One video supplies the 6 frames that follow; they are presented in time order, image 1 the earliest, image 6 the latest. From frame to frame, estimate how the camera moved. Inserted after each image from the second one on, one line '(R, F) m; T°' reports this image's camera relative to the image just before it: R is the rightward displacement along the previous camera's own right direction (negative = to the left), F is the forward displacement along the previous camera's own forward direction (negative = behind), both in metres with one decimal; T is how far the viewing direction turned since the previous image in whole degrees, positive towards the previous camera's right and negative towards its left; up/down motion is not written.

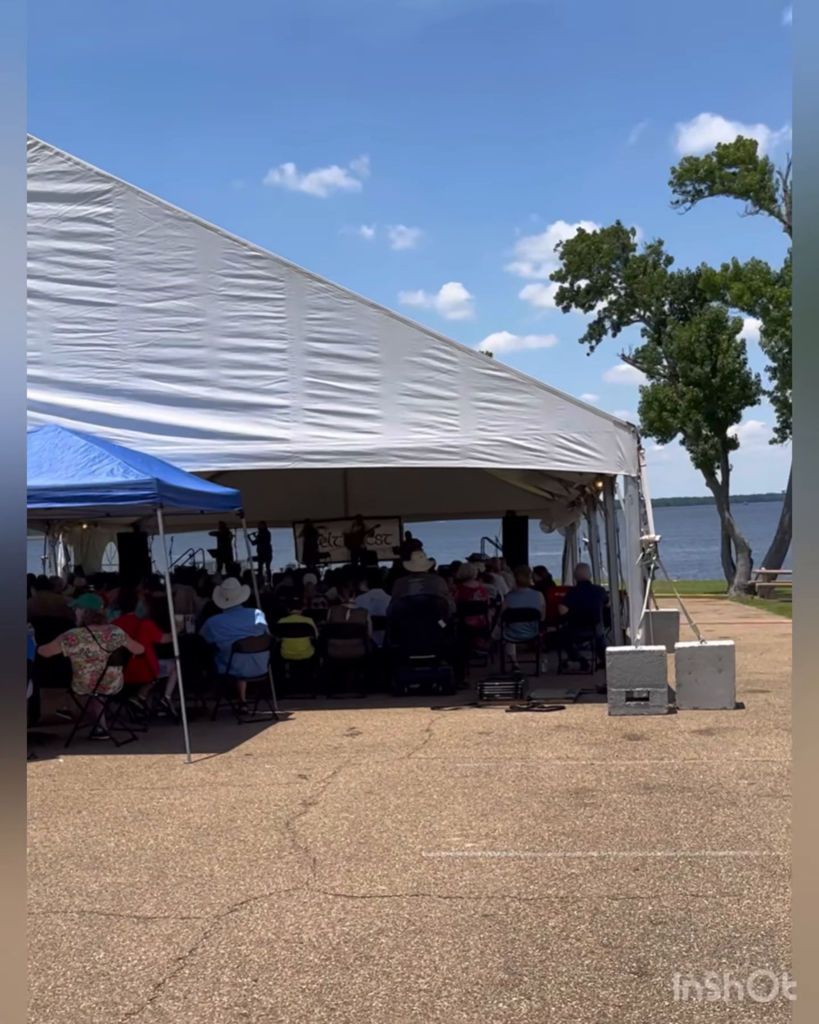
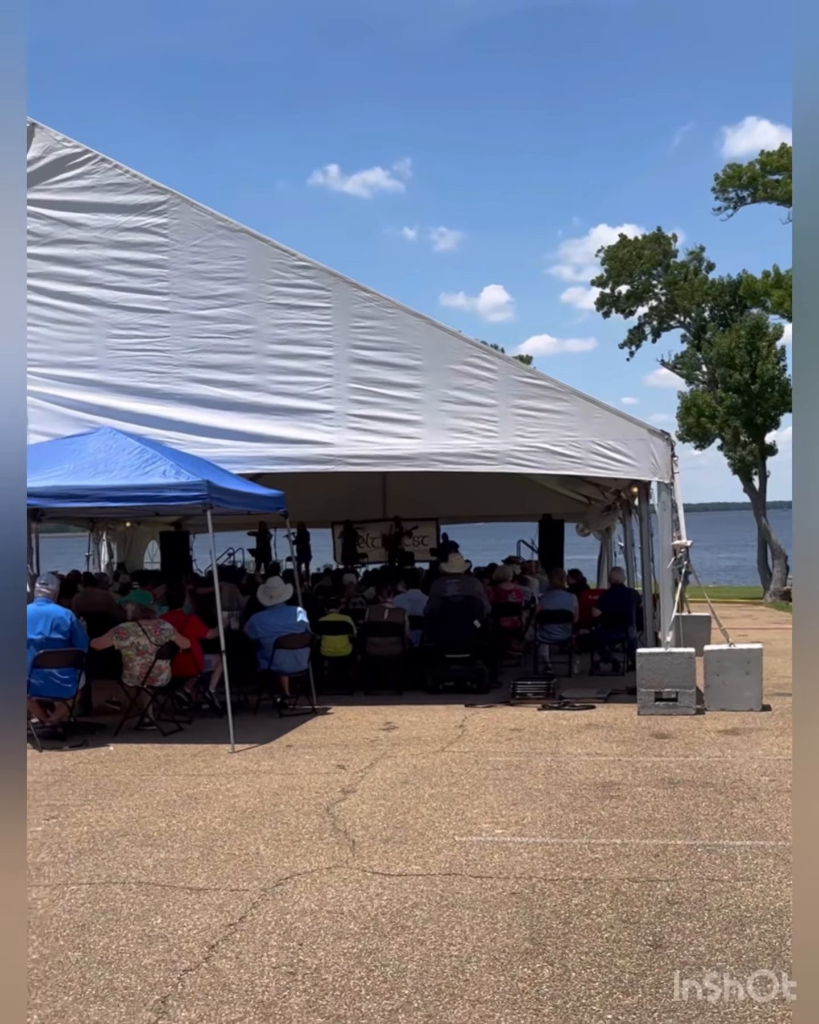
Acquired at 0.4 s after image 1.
(0.0, -0.3) m; -2°
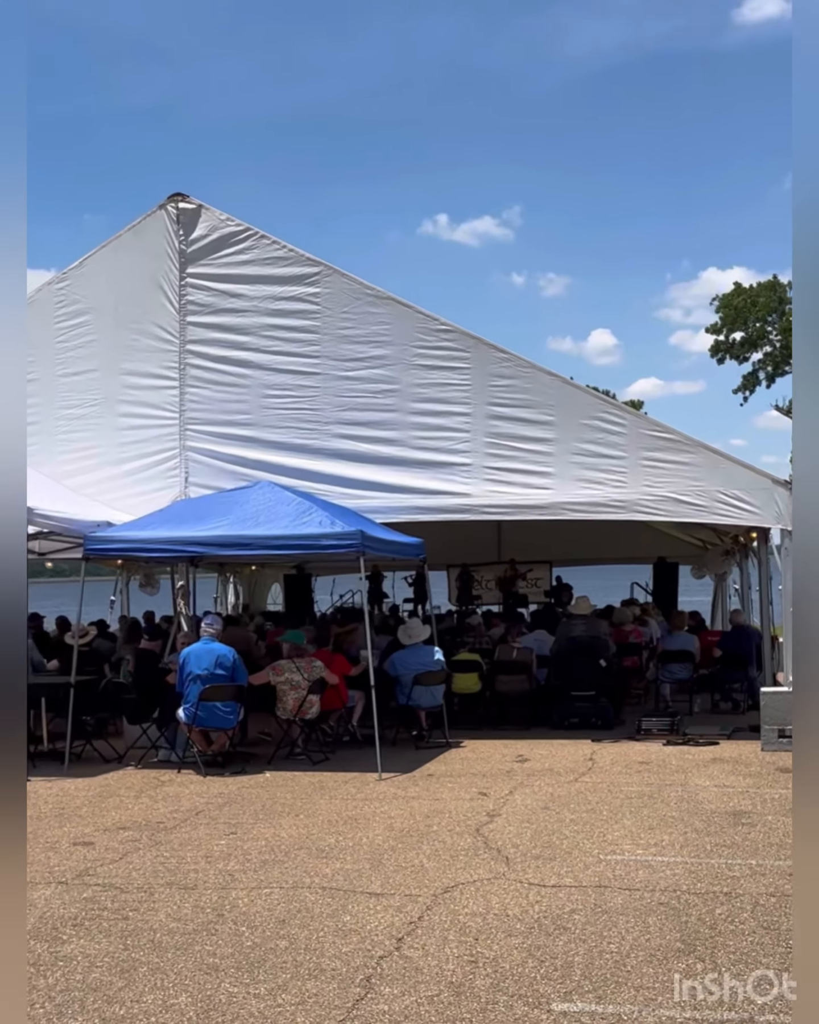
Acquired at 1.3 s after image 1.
(-0.2, -0.6) m; -5°
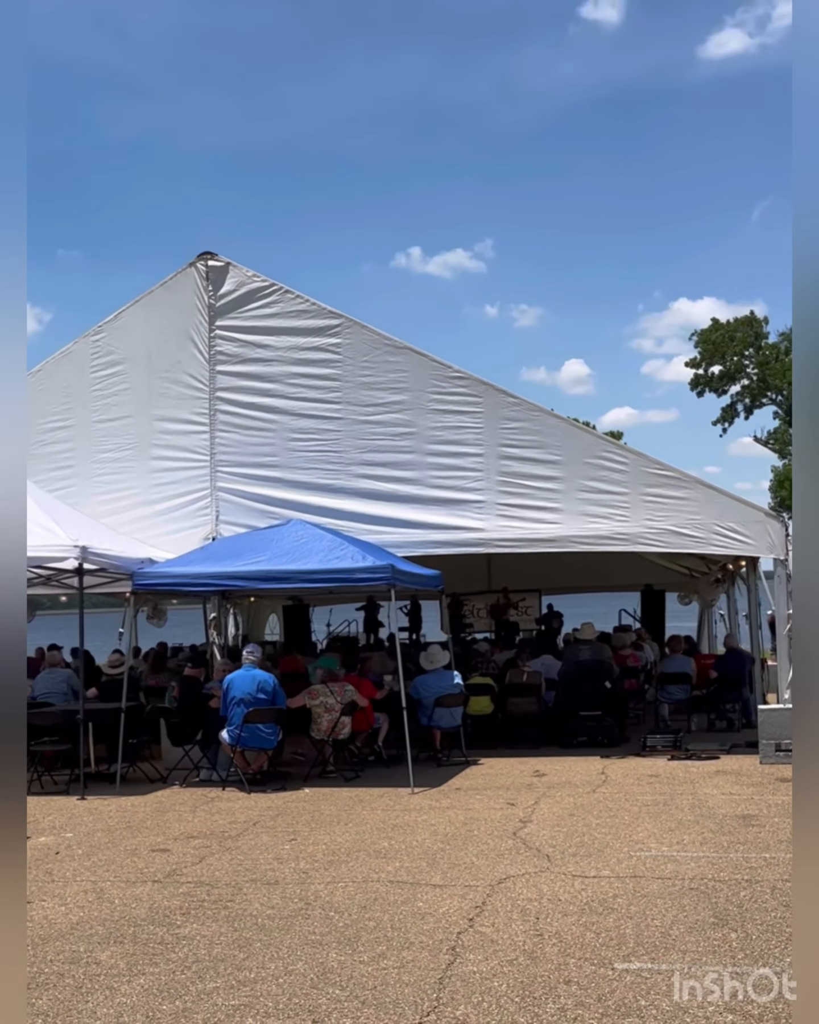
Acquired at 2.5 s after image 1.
(-0.4, -0.7) m; +1°
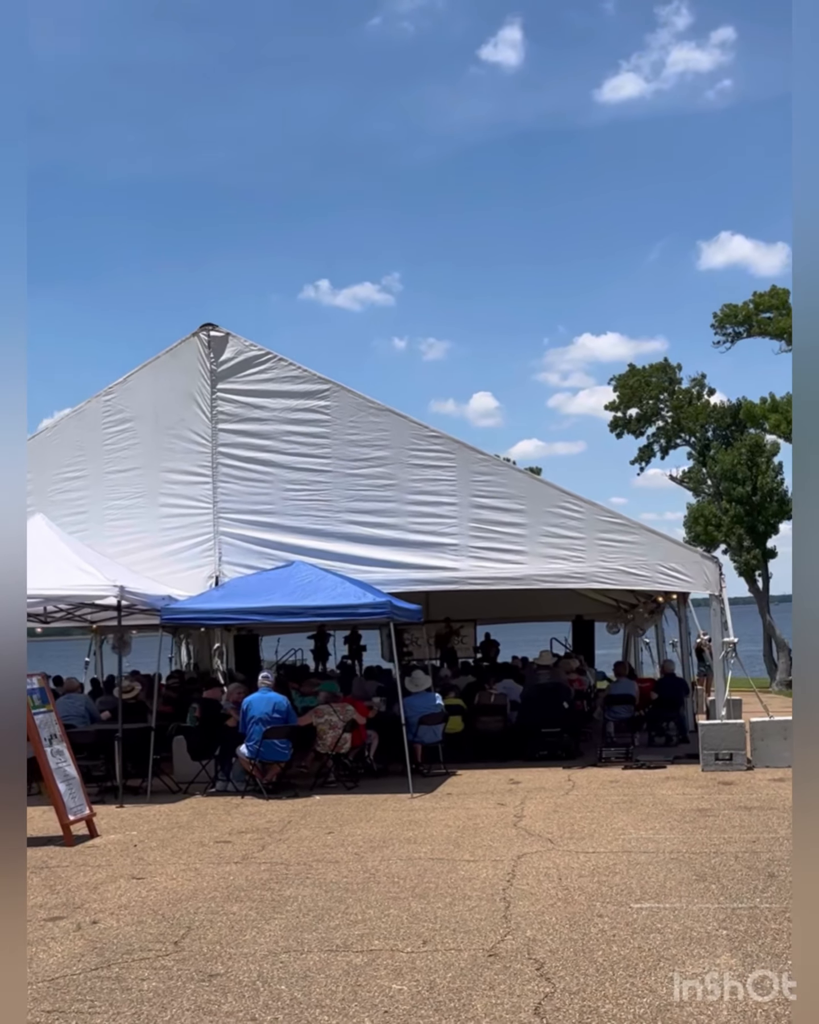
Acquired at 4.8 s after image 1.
(-0.8, -1.5) m; +4°
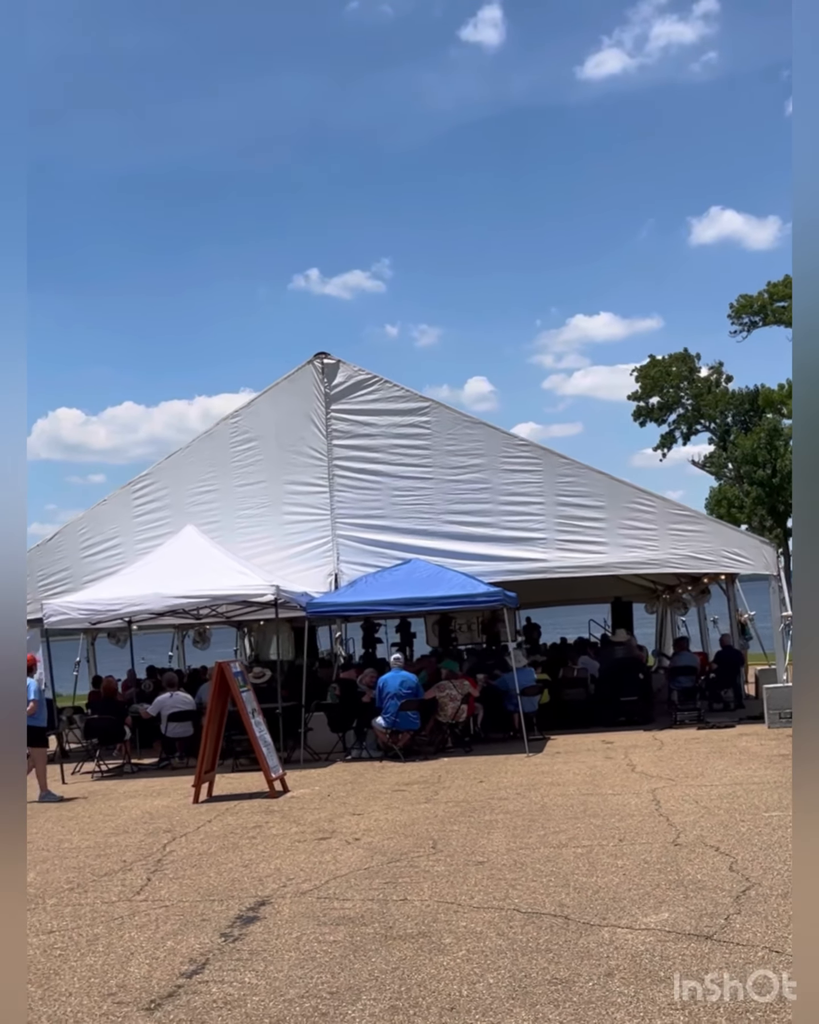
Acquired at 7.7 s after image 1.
(-1.1, -1.9) m; 0°
